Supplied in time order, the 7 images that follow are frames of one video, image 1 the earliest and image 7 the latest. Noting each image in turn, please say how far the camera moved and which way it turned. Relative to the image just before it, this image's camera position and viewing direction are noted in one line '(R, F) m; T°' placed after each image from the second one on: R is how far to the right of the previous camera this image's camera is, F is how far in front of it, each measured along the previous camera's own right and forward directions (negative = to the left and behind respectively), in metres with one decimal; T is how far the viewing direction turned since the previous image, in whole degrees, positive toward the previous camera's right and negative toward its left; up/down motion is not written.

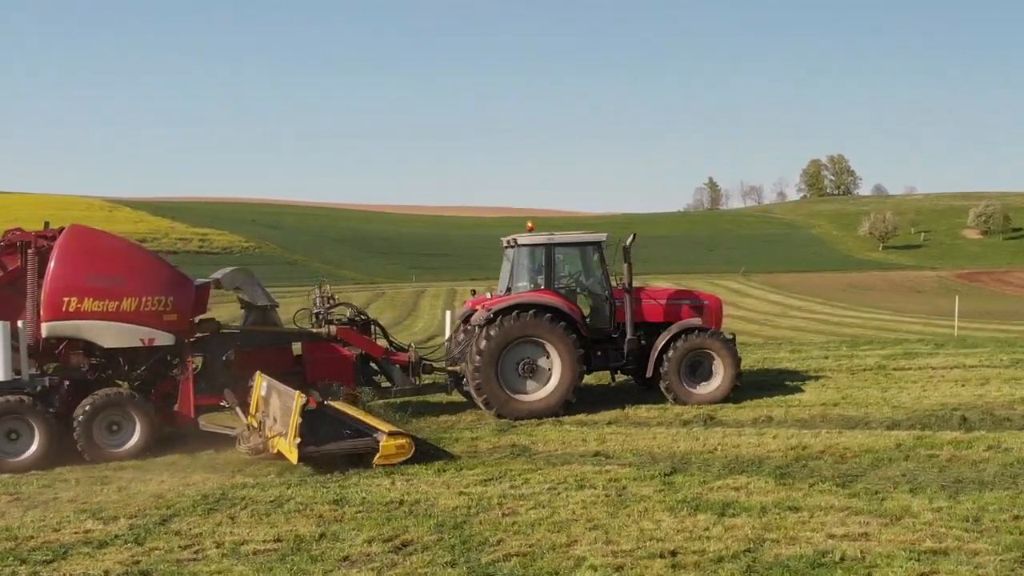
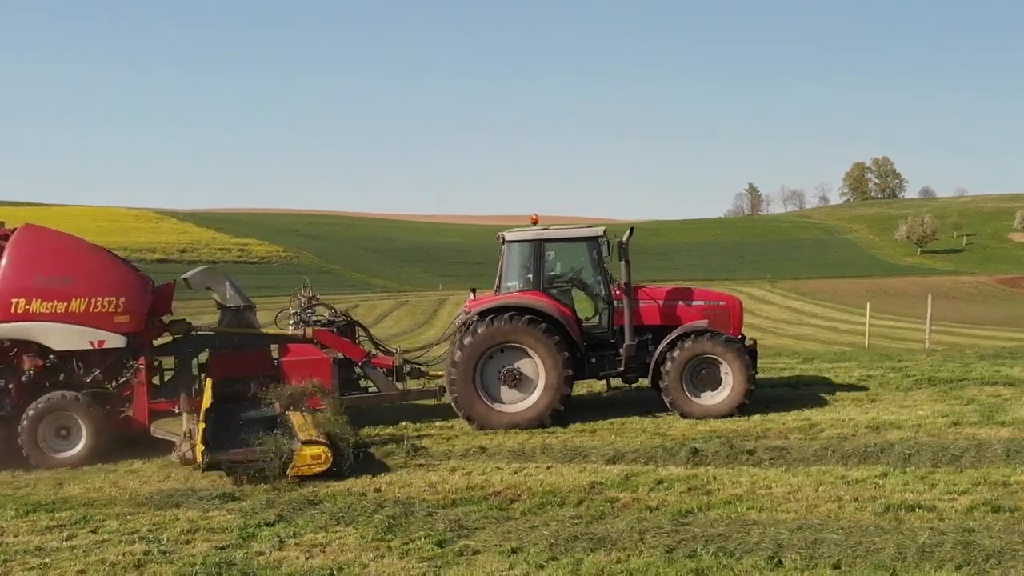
(+0.8, +0.3) m; -3°
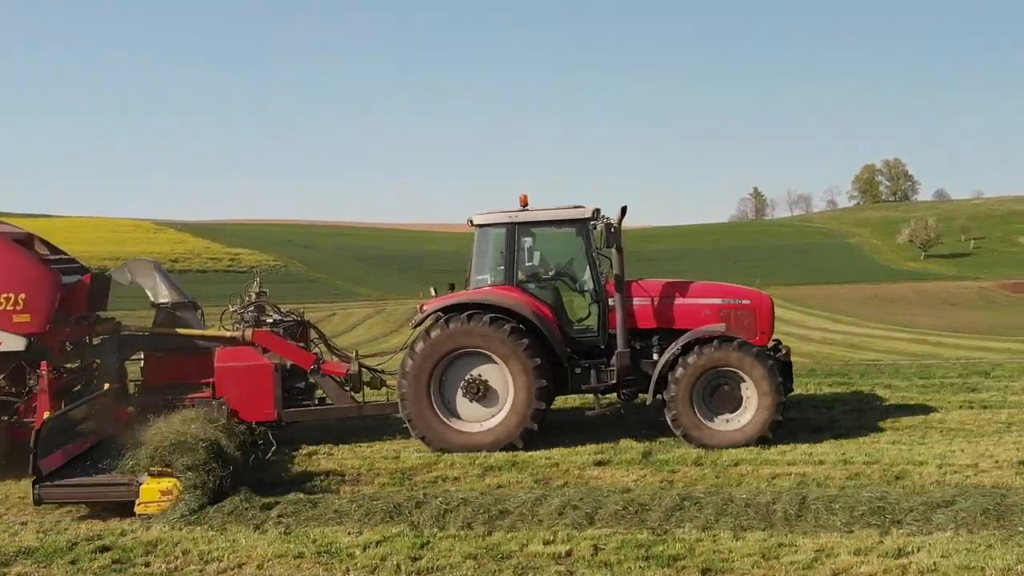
(+0.3, +1.3) m; 0°
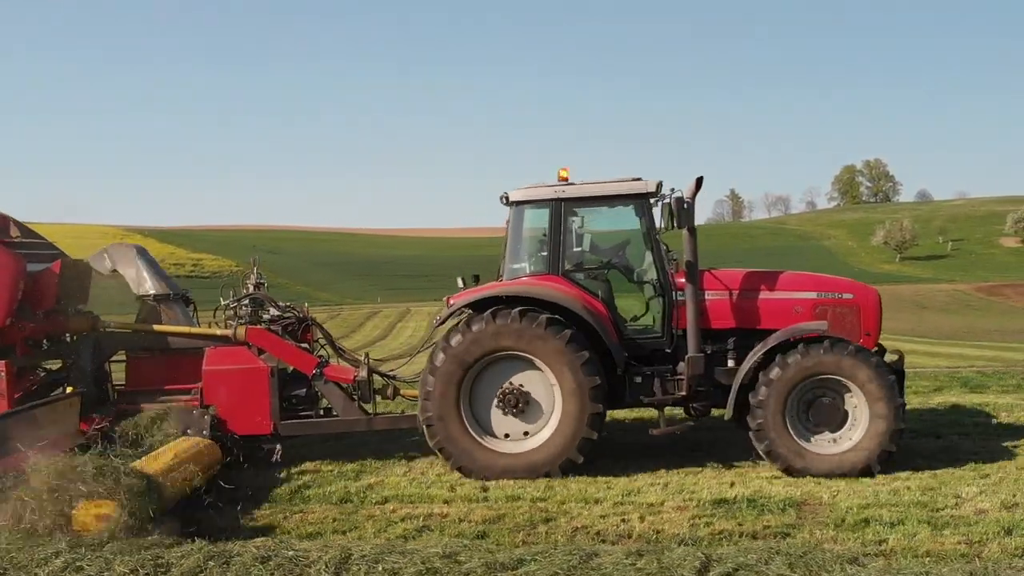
(-0.6, +1.1) m; +2°
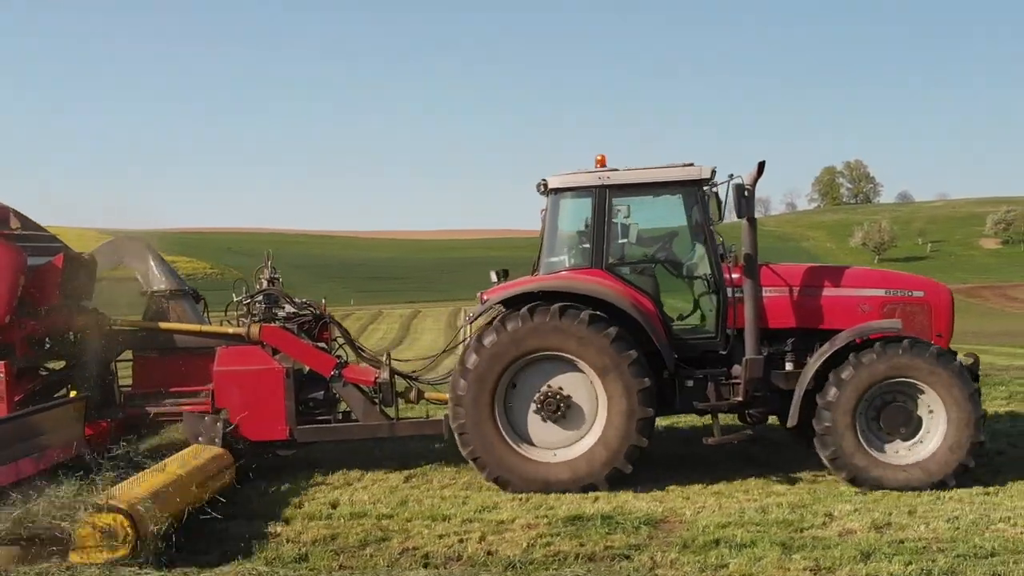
(-0.5, +0.4) m; +2°
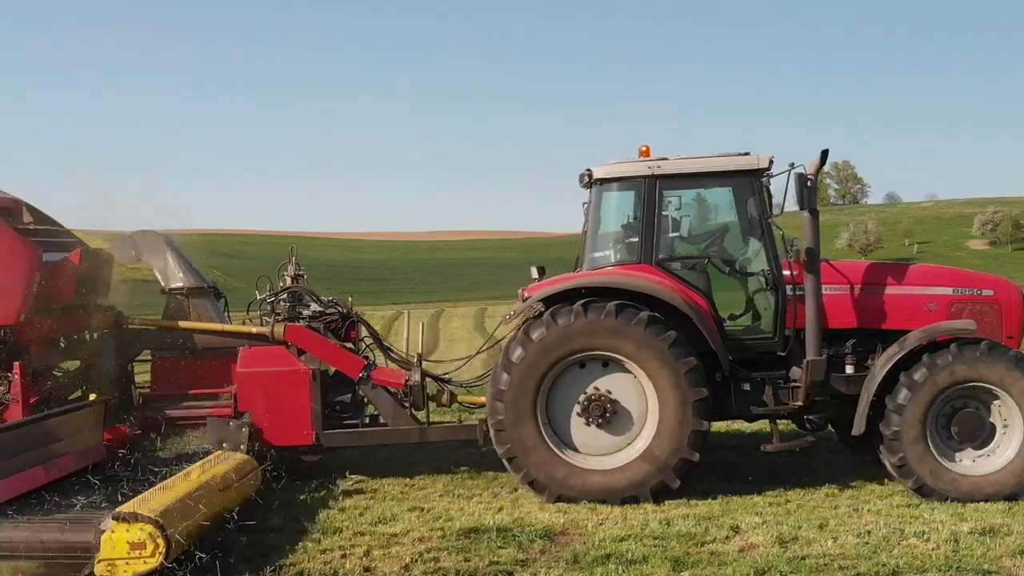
(-0.5, +0.3) m; +1°
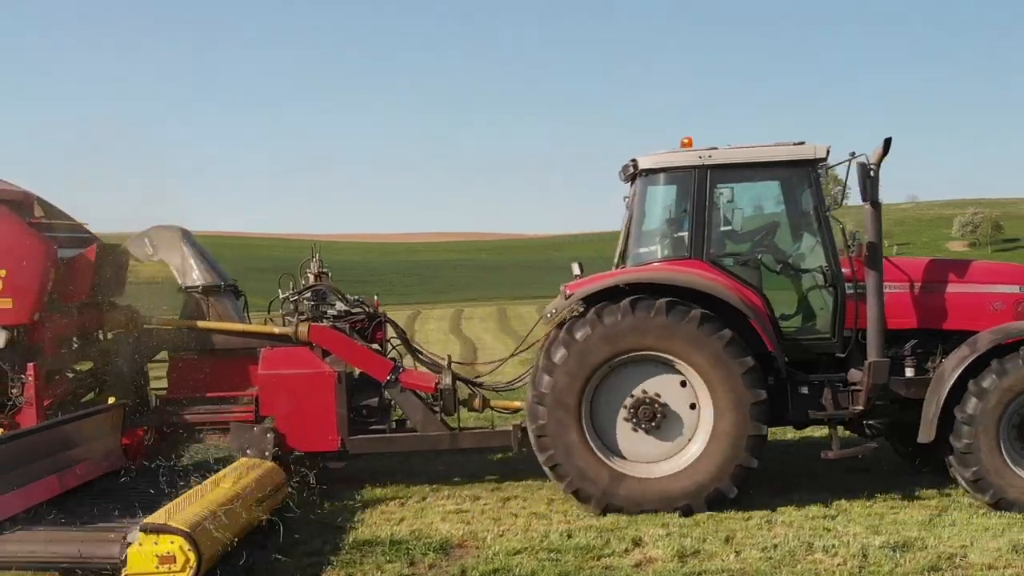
(-0.4, +0.3) m; +1°
